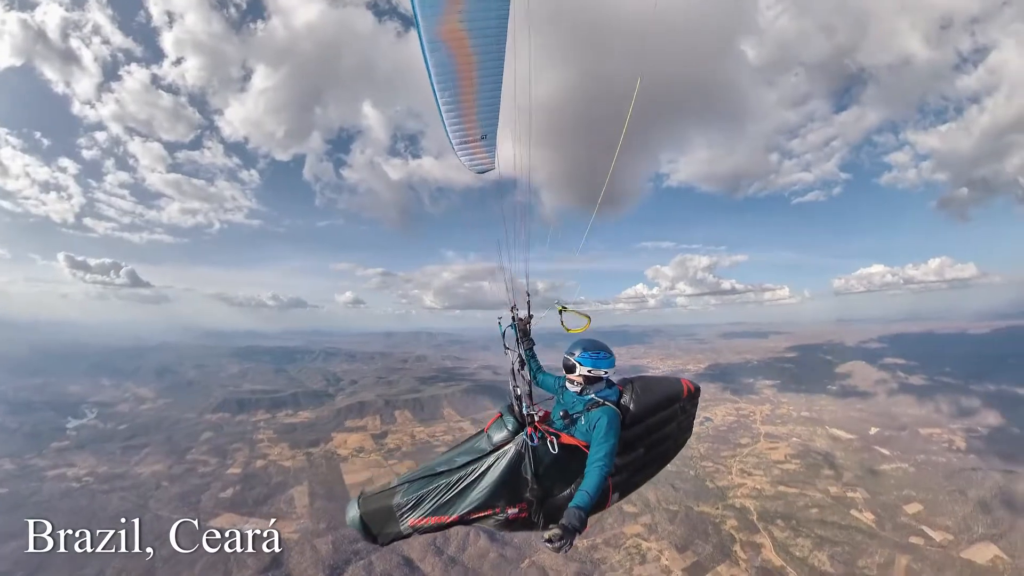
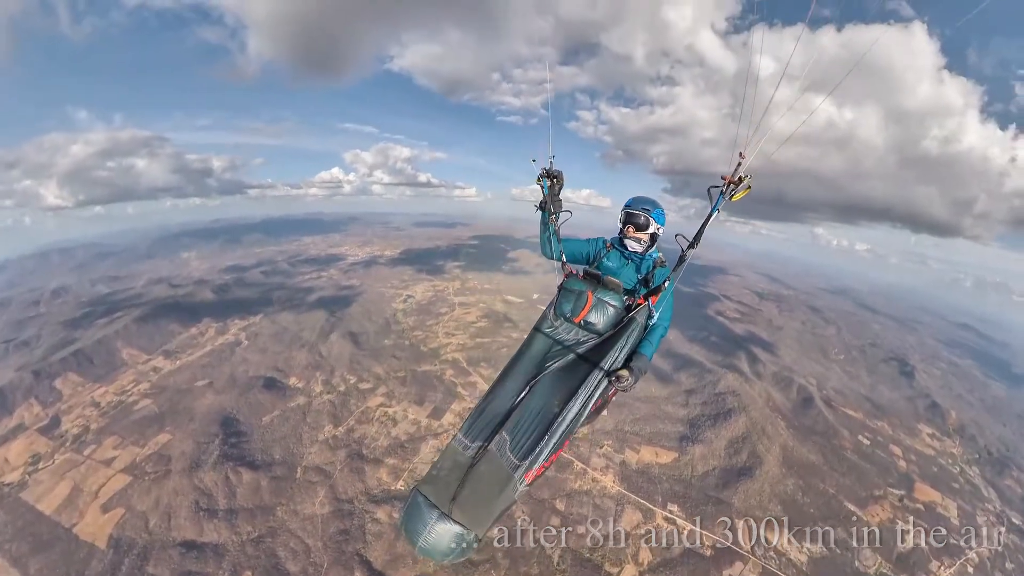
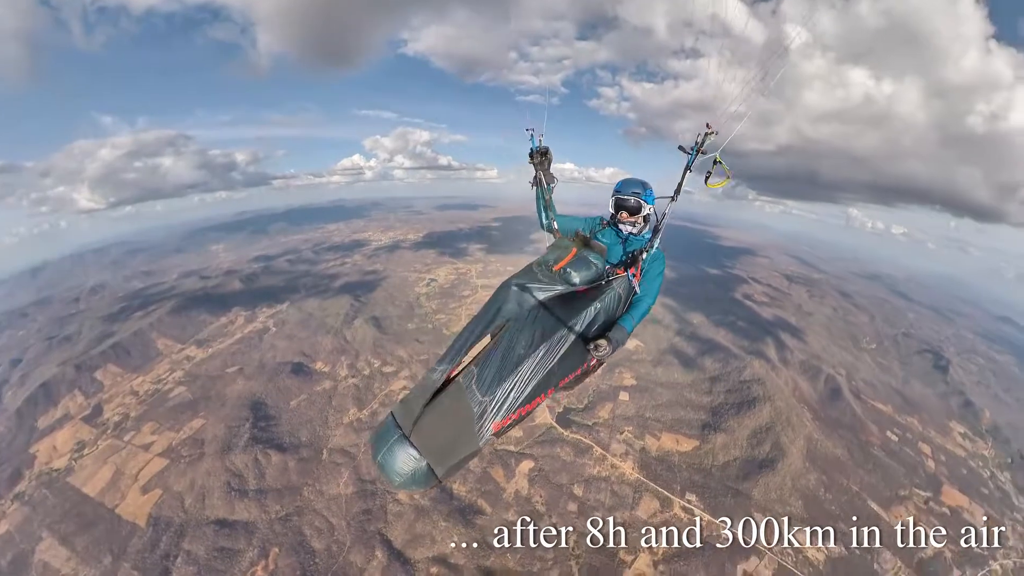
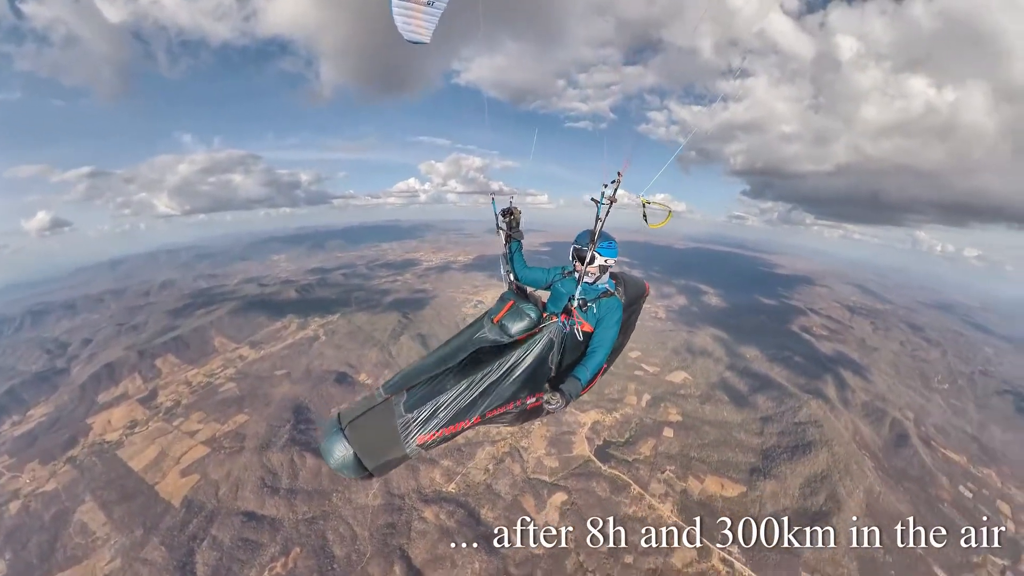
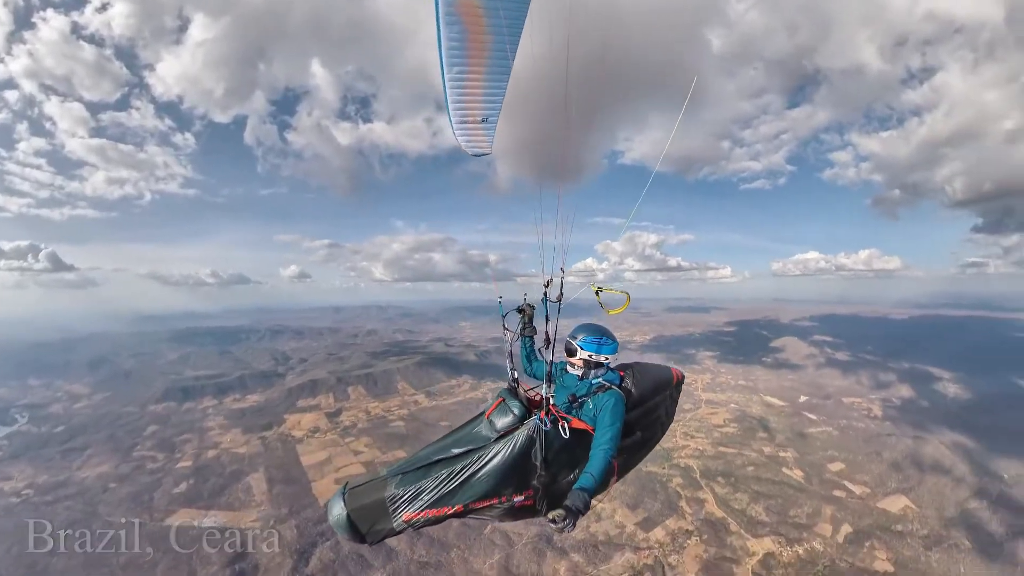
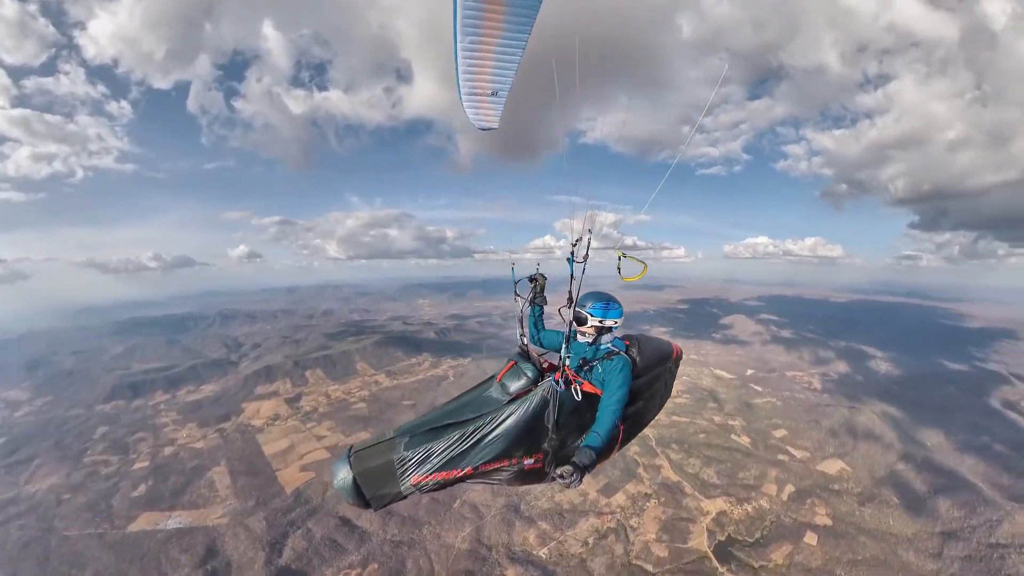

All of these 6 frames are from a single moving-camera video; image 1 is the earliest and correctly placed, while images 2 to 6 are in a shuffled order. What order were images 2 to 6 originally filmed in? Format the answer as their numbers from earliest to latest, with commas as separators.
5, 6, 4, 3, 2
